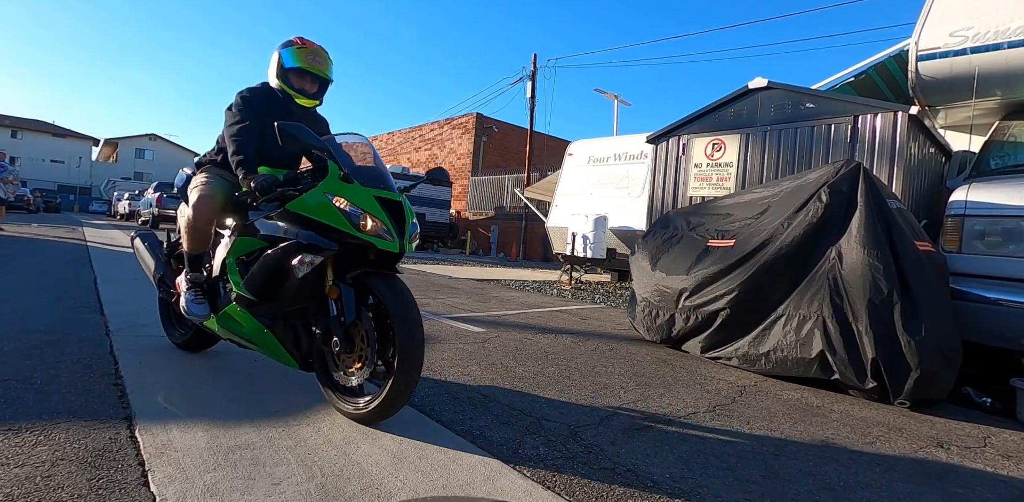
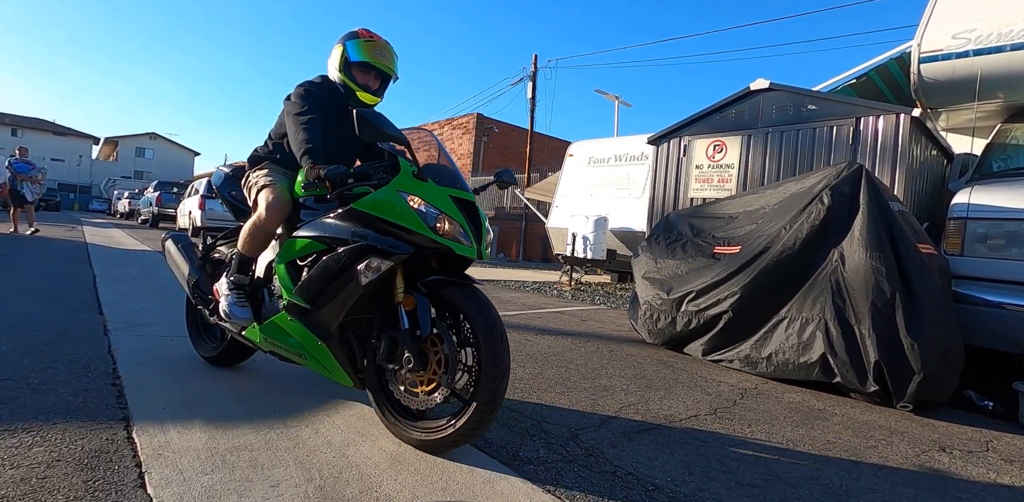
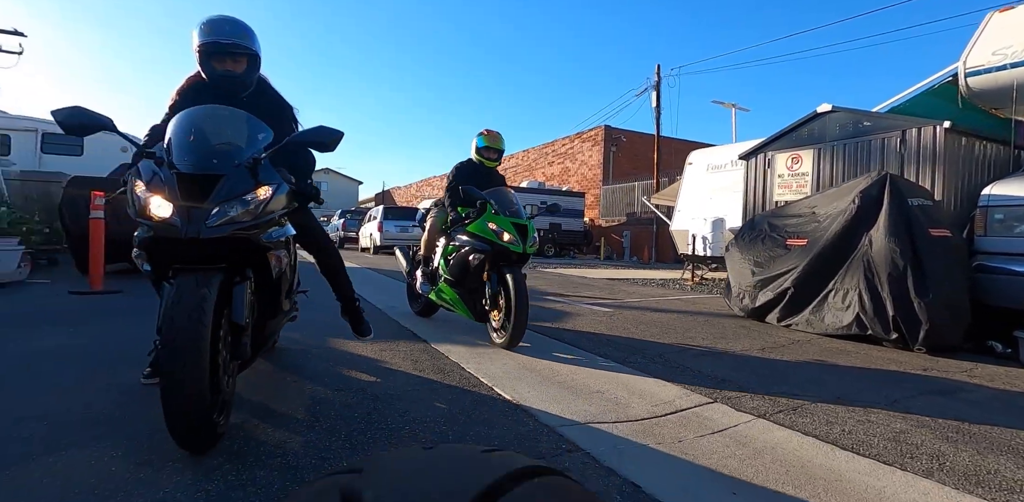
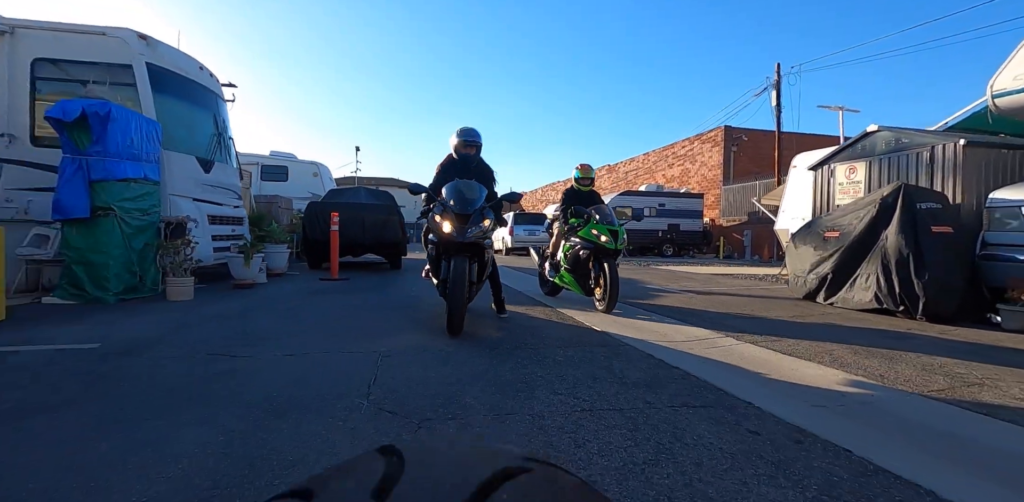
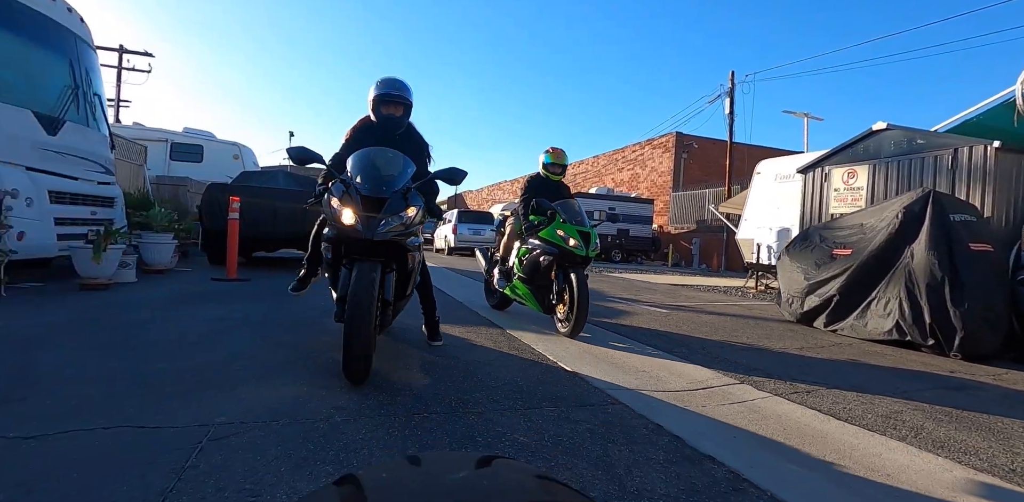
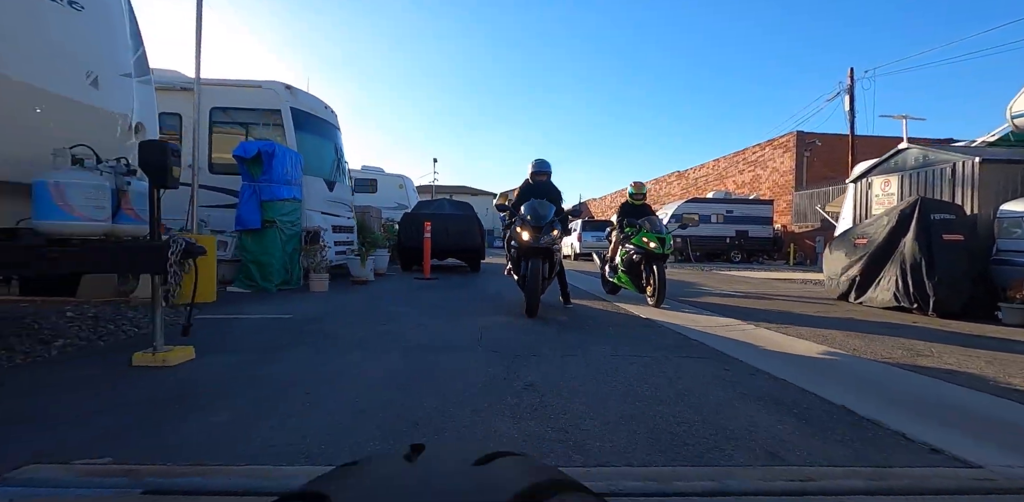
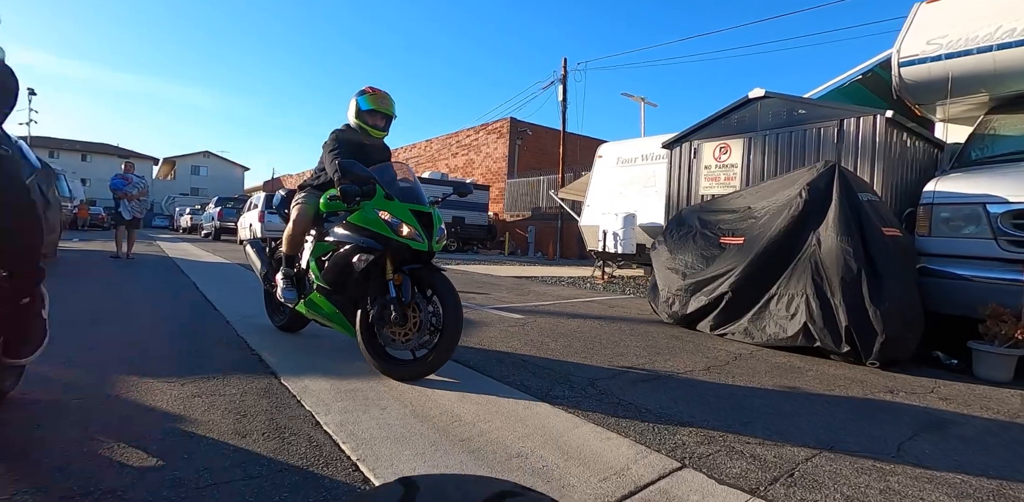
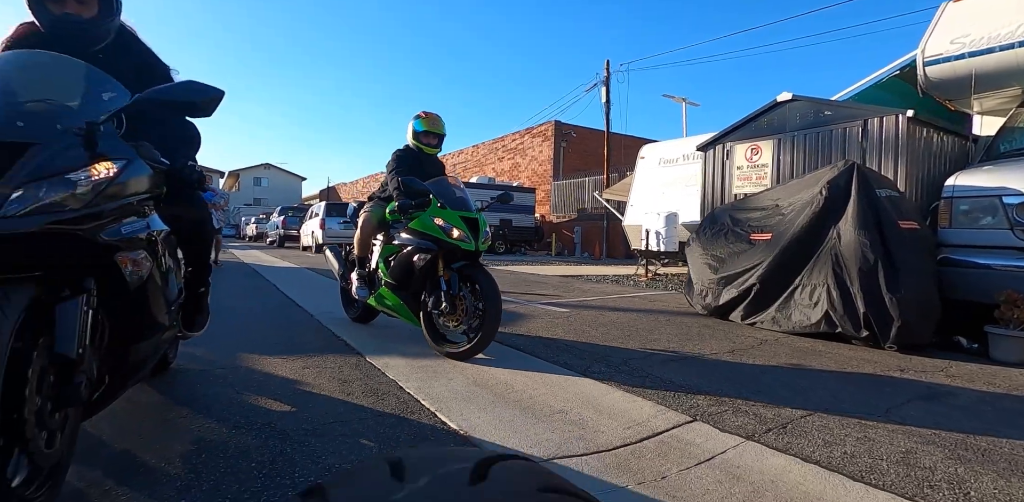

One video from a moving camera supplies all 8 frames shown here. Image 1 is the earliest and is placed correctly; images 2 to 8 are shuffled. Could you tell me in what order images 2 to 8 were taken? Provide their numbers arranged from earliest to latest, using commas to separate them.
2, 7, 8, 3, 5, 4, 6
